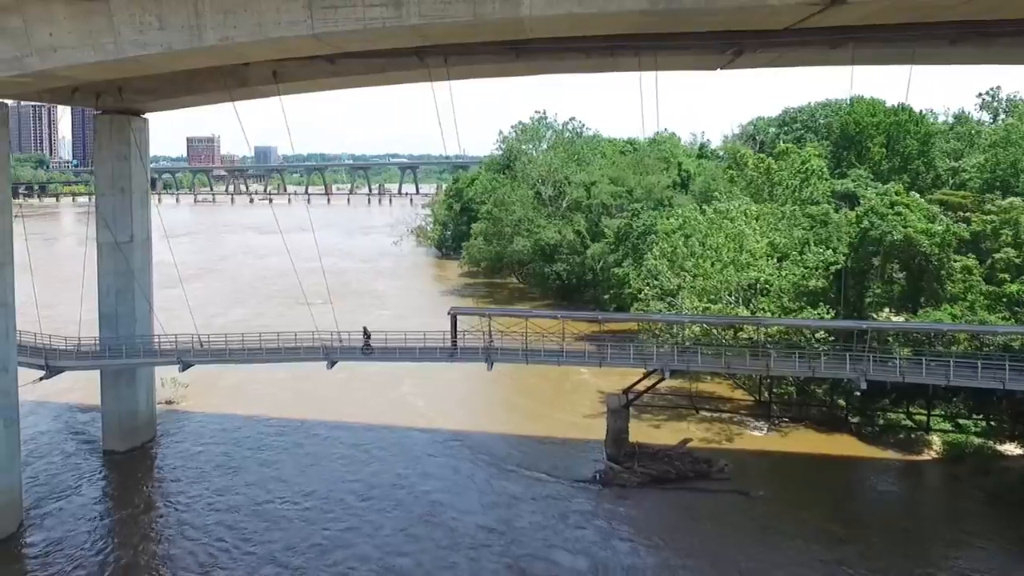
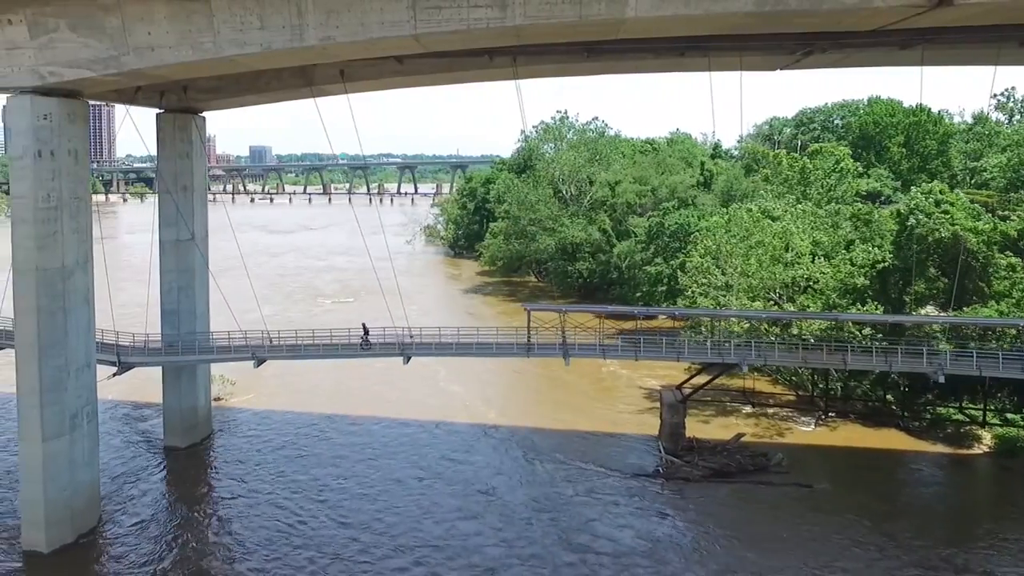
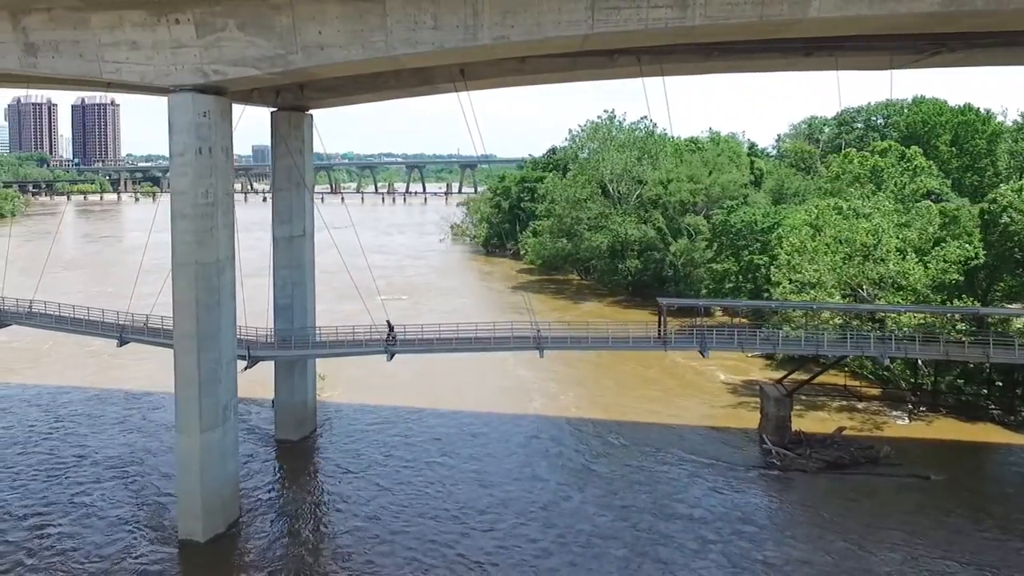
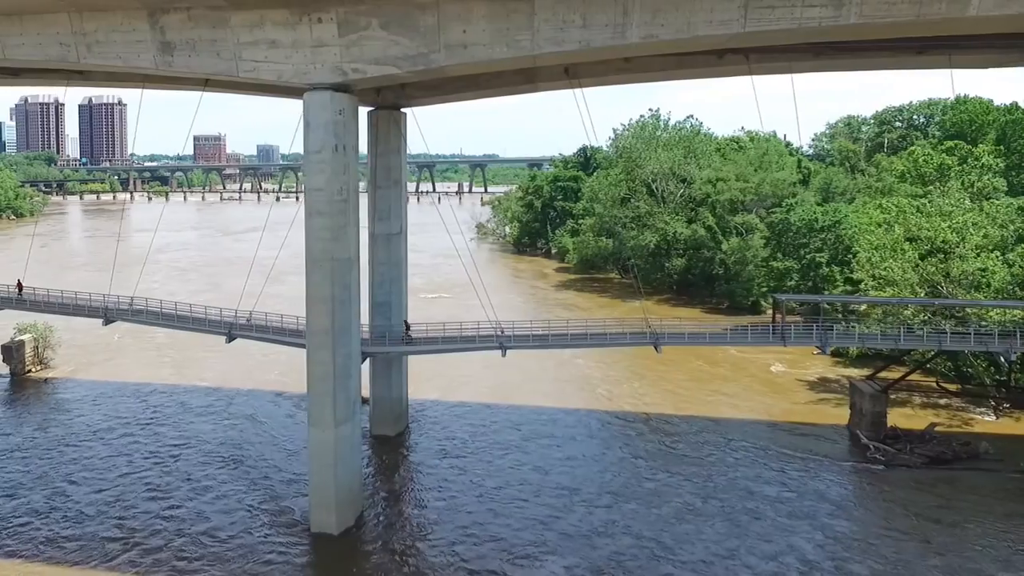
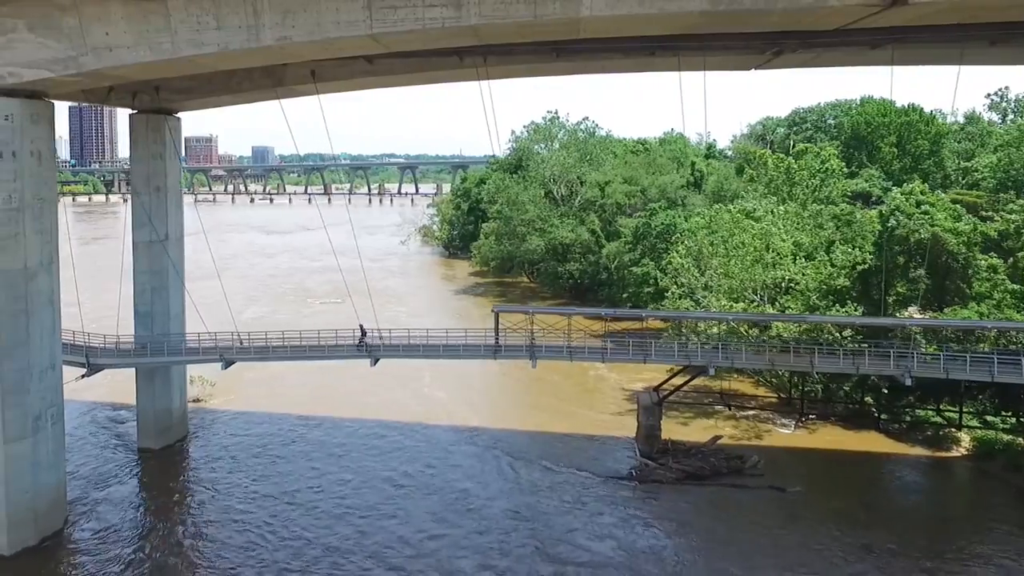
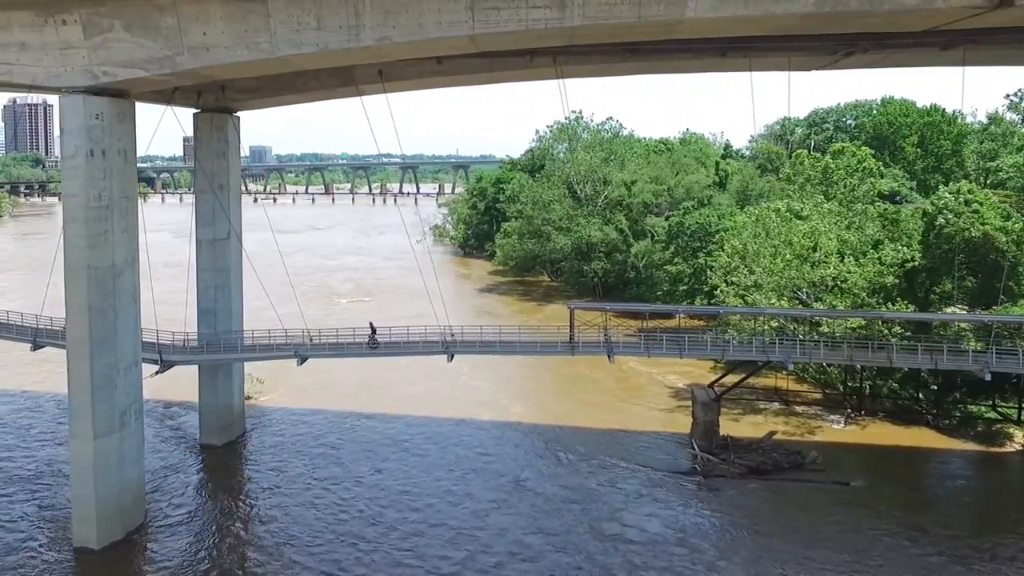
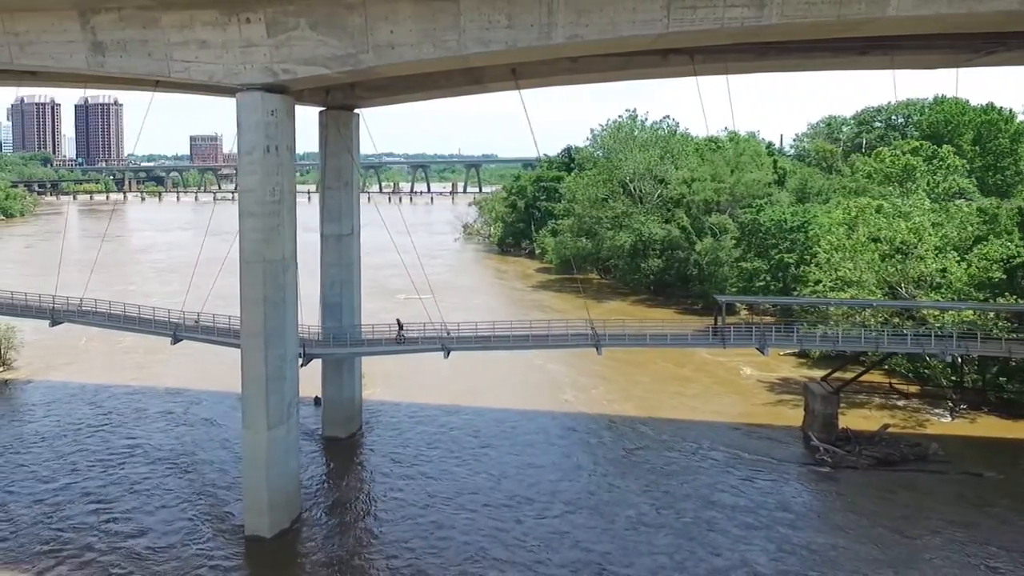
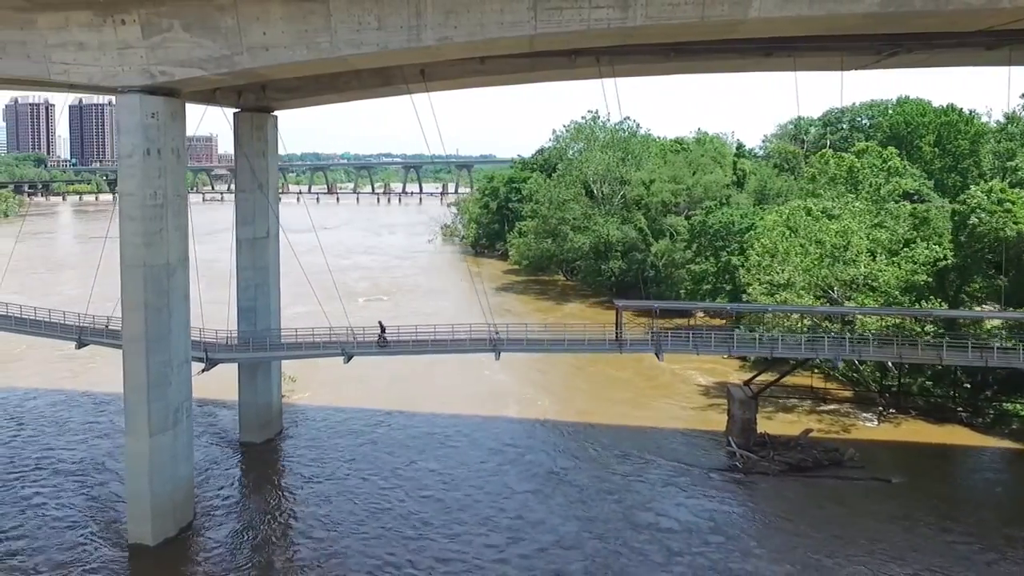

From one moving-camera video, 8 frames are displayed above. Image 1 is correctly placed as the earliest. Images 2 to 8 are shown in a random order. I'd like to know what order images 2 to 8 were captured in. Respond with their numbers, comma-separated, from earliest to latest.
5, 2, 6, 8, 3, 7, 4
